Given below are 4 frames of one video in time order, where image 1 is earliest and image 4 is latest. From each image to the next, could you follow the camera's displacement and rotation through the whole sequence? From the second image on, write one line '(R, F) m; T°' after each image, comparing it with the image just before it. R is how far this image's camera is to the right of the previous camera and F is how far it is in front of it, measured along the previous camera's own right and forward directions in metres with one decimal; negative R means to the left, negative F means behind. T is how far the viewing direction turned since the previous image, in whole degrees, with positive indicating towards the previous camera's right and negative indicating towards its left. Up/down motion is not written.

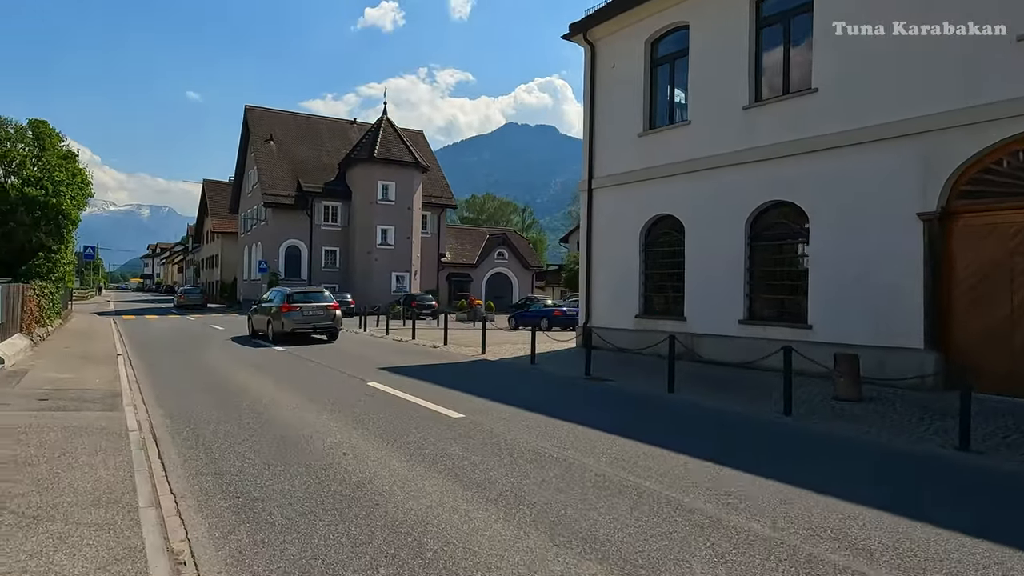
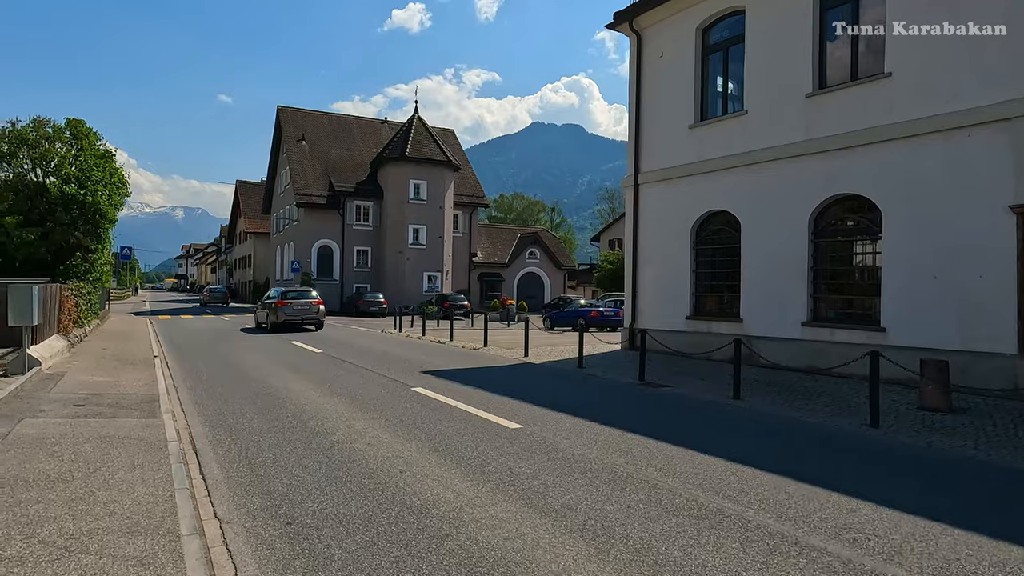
(-0.5, +0.7) m; -2°
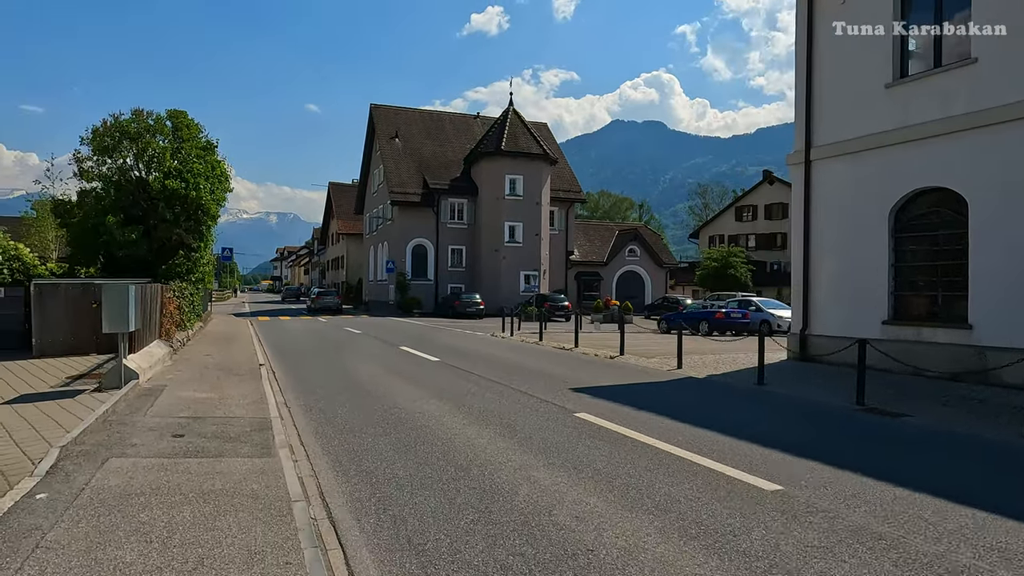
(-1.5, +2.5) m; -7°
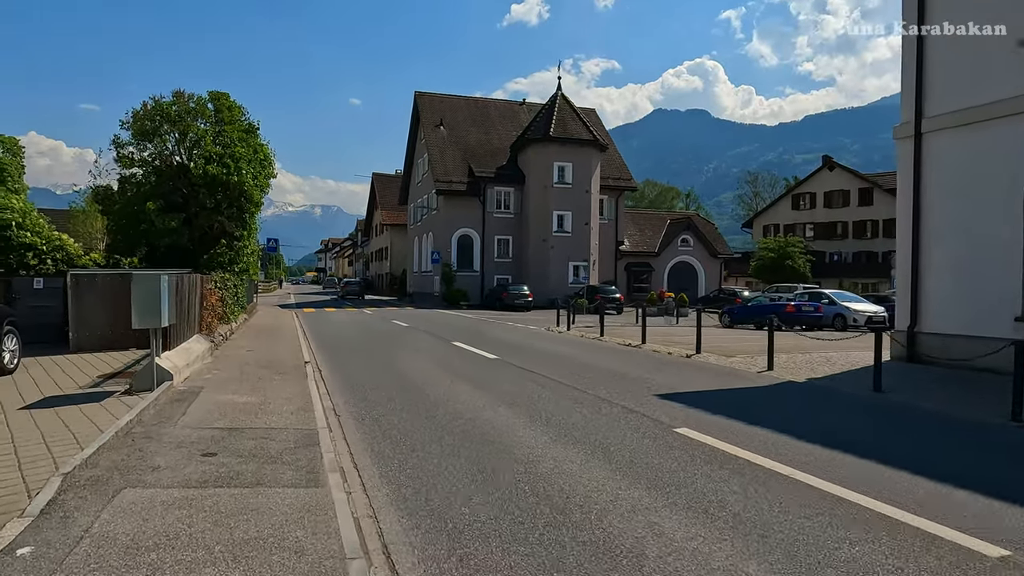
(-0.6, +1.5) m; -3°
